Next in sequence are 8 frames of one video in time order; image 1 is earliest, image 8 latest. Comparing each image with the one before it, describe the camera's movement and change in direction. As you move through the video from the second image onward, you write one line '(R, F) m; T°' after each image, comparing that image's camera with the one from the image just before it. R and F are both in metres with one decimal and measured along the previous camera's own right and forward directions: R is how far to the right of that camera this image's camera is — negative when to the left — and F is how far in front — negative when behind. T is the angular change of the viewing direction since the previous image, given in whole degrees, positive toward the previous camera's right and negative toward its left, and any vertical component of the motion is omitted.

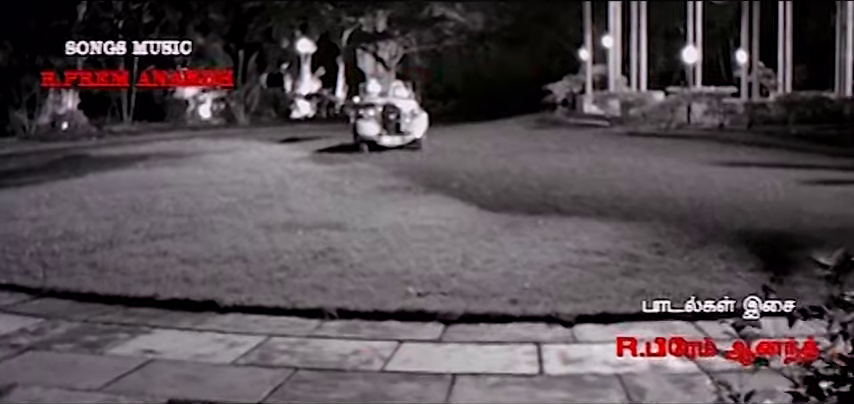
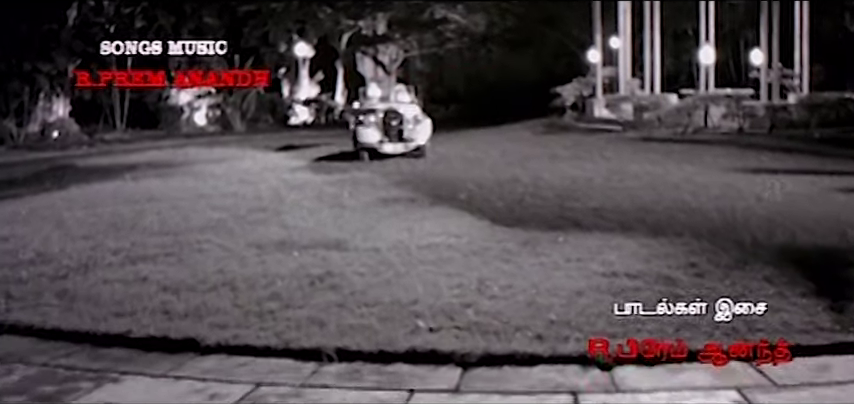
(0.0, +0.9) m; 0°
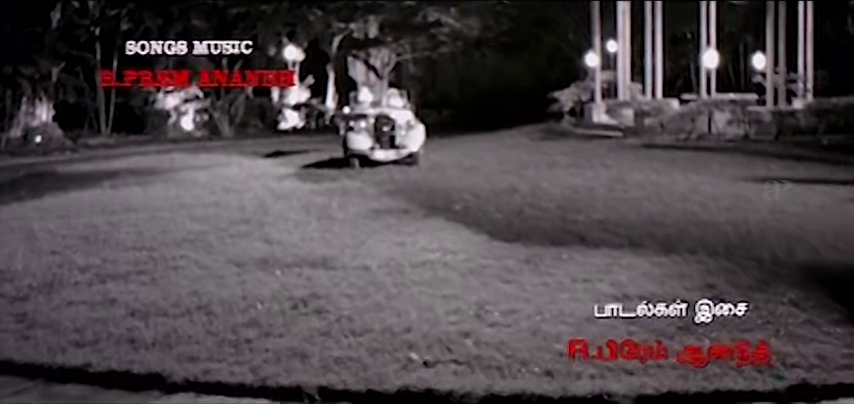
(0.0, +0.7) m; 0°
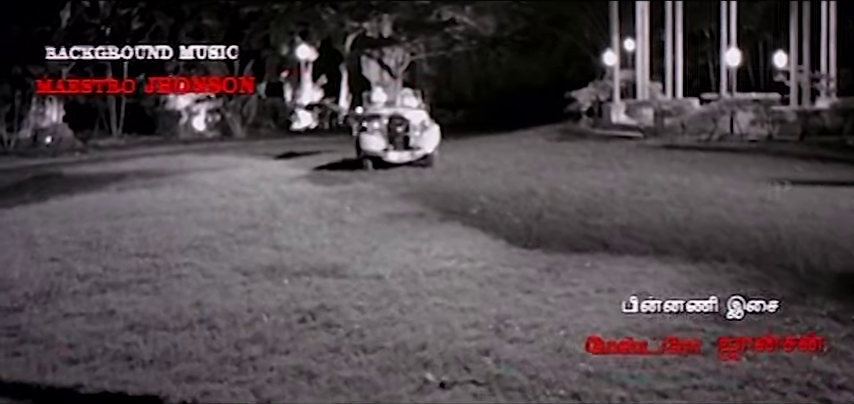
(0.0, +0.4) m; -1°
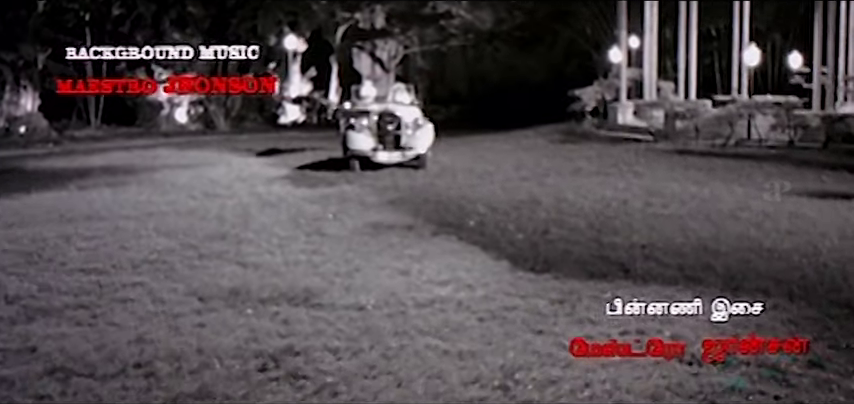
(0.0, +1.3) m; 0°
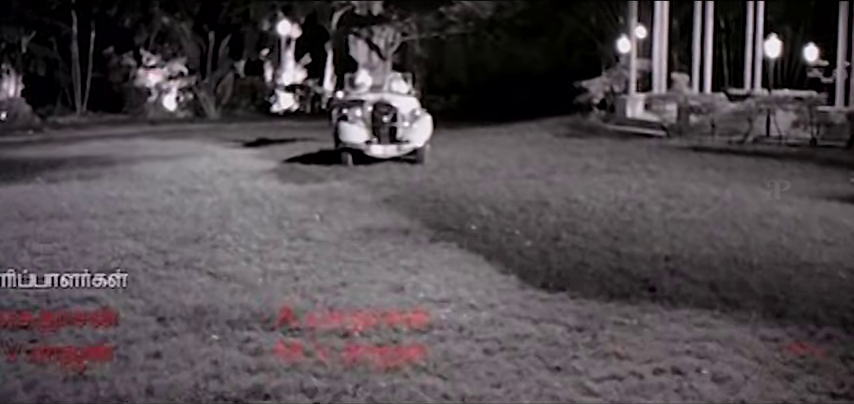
(0.0, +1.0) m; 0°
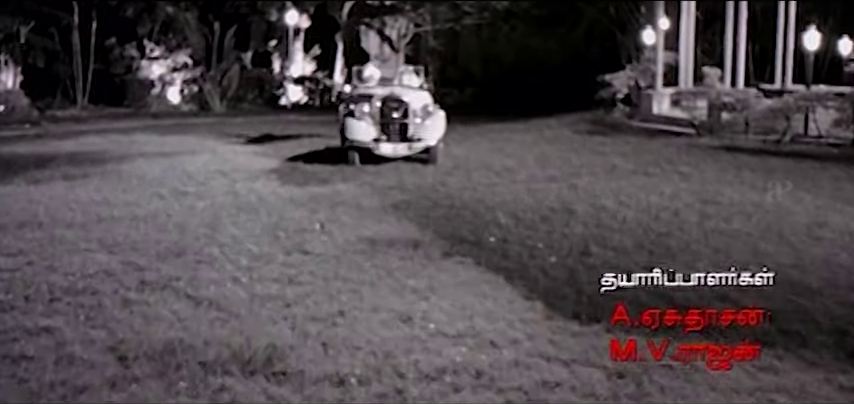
(0.0, +1.0) m; -1°
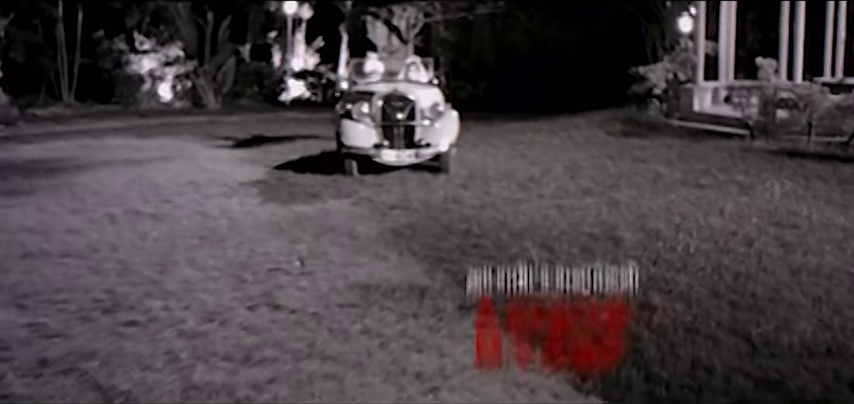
(0.0, +1.9) m; 0°
